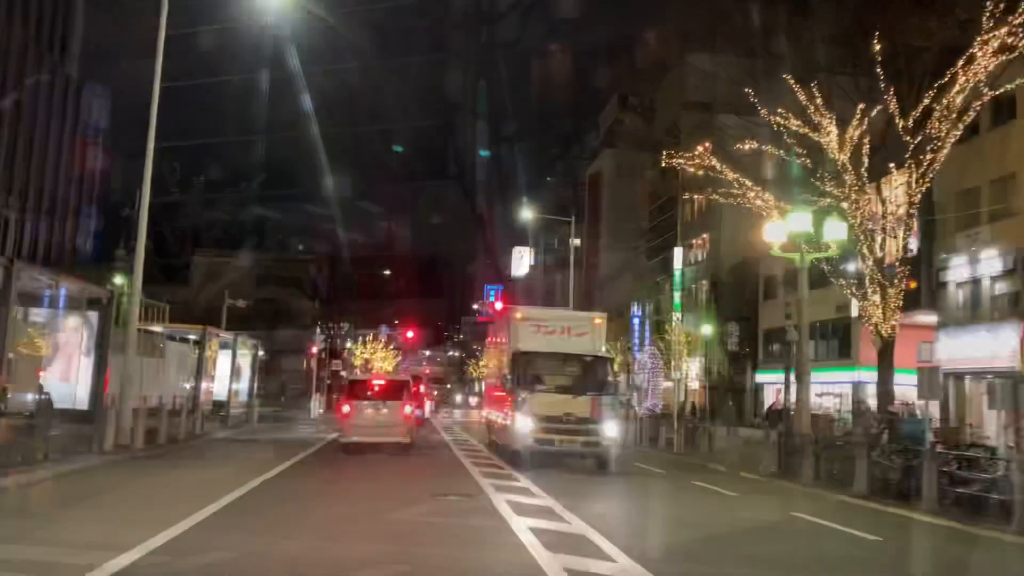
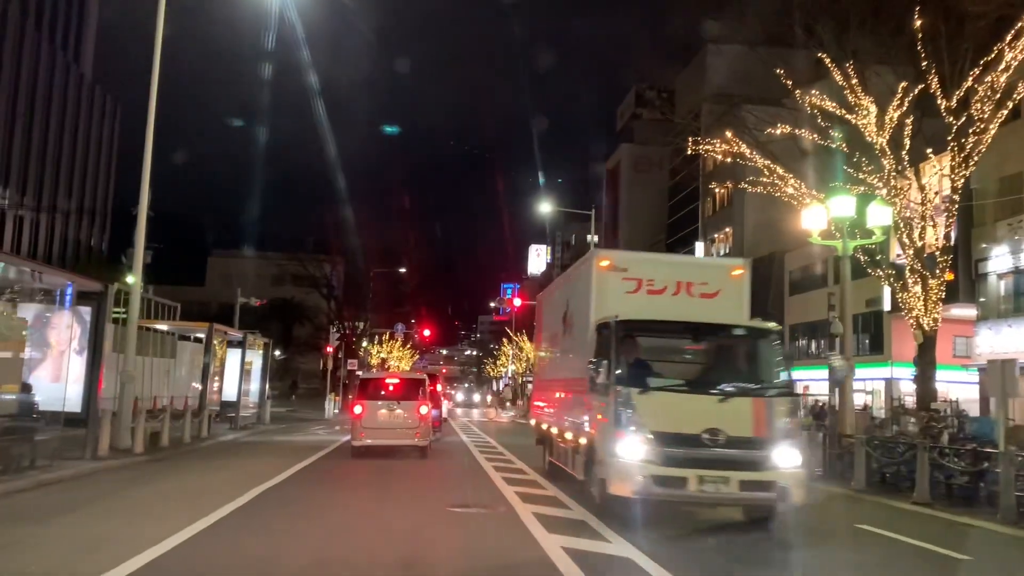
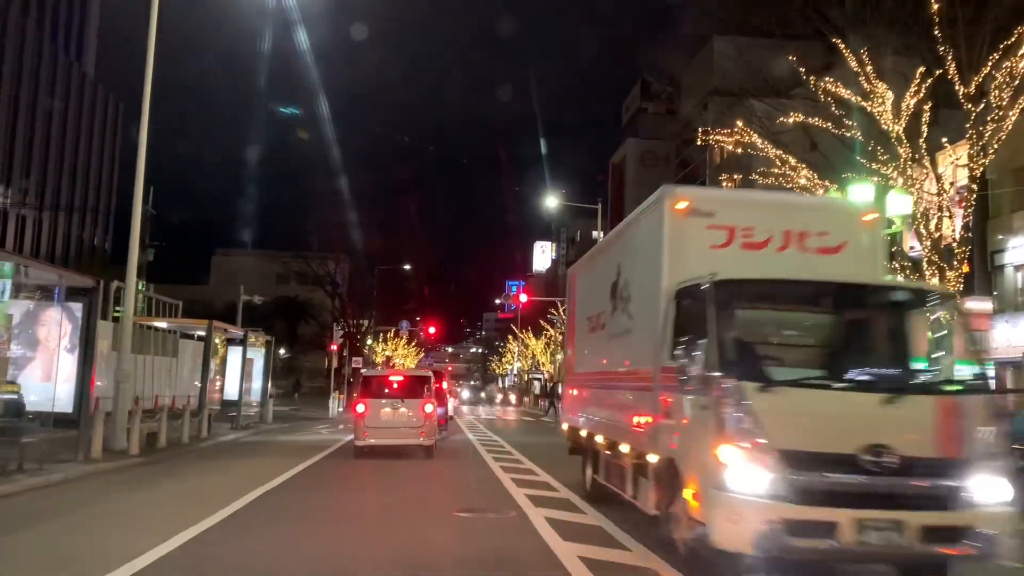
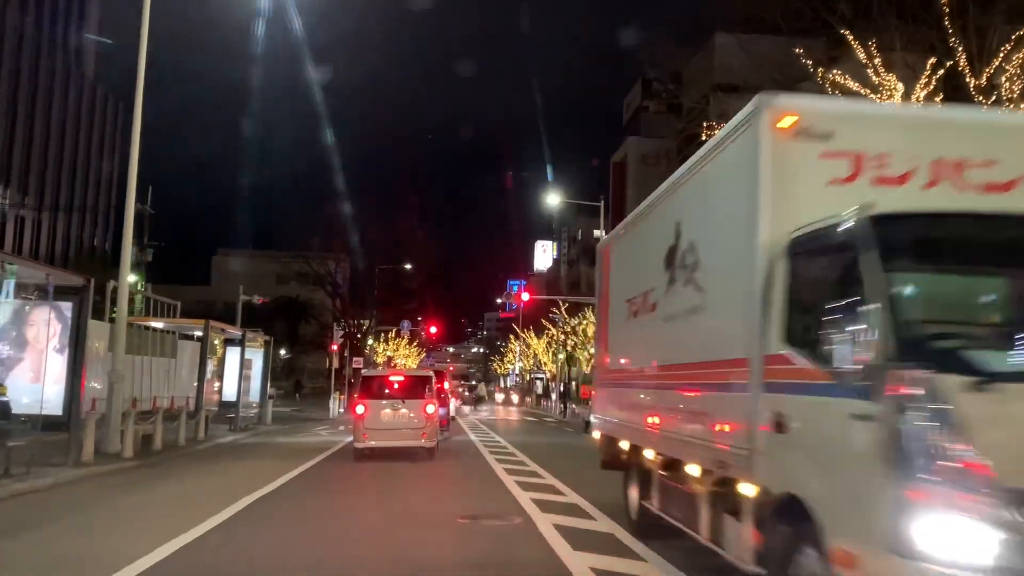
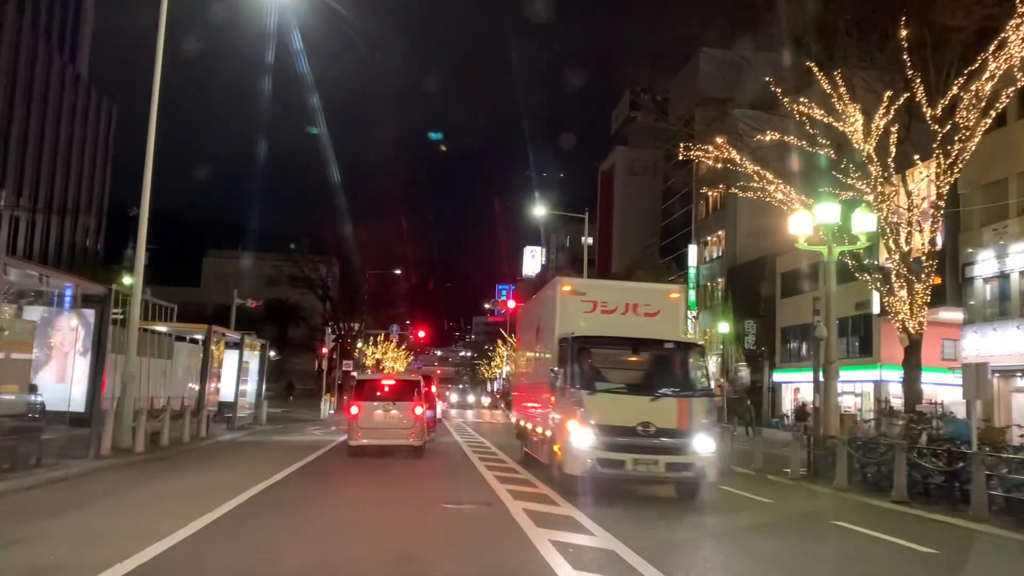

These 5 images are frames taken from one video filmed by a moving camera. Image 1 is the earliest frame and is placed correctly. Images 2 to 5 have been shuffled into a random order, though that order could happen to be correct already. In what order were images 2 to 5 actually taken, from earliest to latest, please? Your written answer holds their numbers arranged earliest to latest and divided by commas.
5, 2, 3, 4
